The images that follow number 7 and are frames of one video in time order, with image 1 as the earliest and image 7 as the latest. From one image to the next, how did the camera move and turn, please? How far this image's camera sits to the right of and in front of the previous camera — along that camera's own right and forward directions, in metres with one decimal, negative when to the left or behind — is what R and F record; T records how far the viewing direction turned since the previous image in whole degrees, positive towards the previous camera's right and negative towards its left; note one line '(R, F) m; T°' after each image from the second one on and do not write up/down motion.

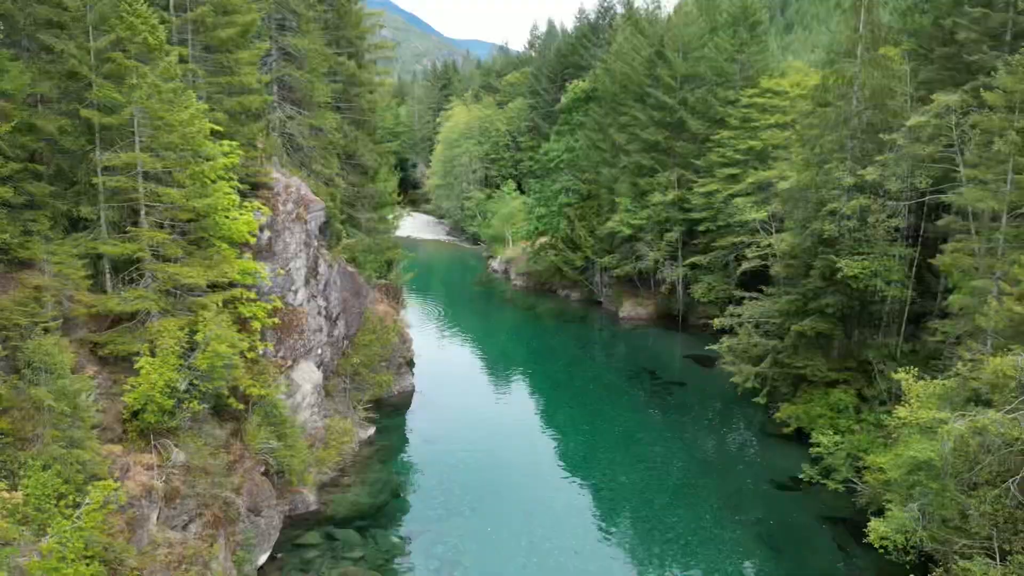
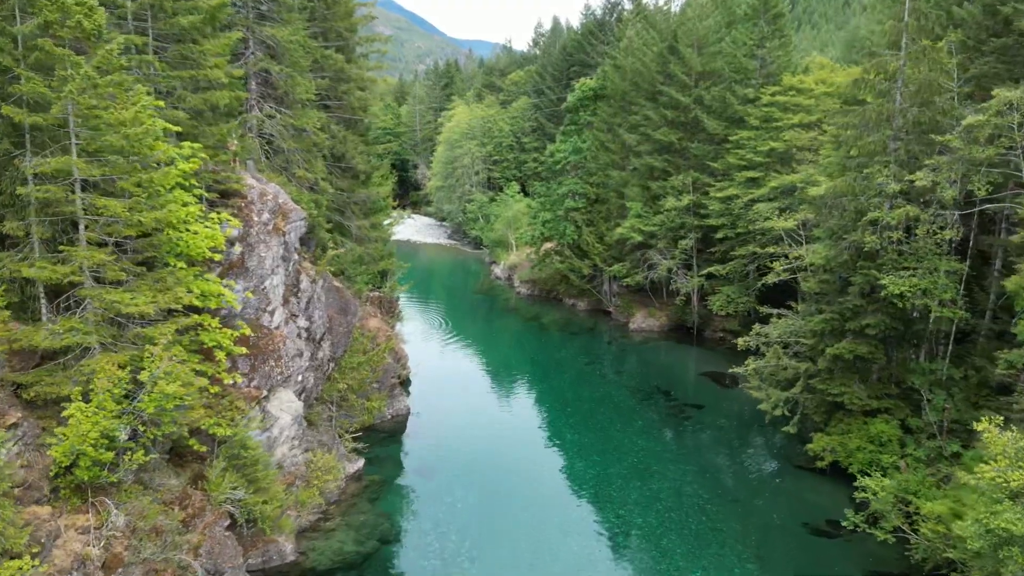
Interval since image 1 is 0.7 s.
(0.0, +2.0) m; 0°
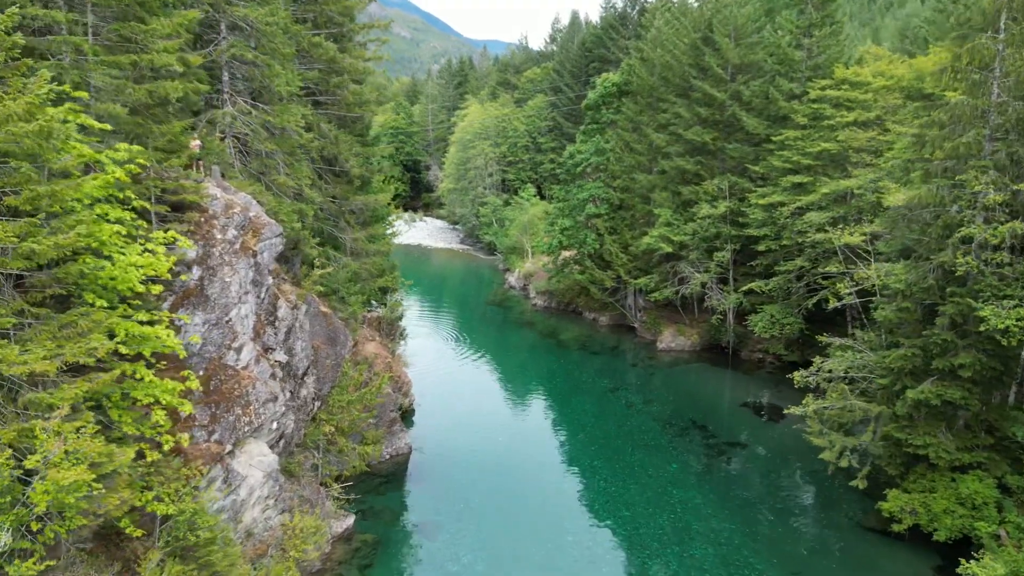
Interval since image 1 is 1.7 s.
(-0.1, +2.8) m; -1°
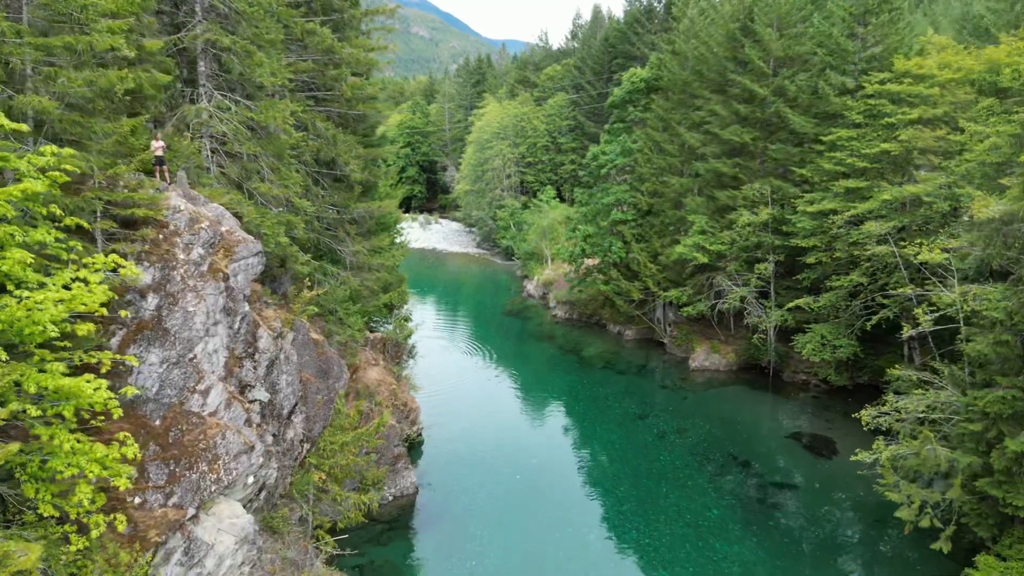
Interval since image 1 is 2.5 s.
(-0.1, +2.3) m; -1°
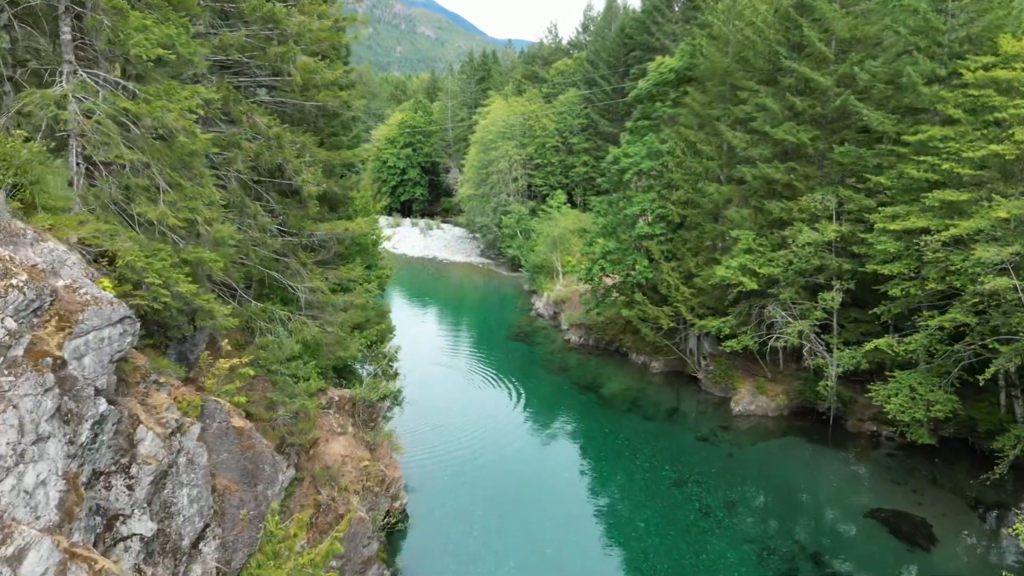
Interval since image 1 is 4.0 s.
(0.0, +4.2) m; 0°
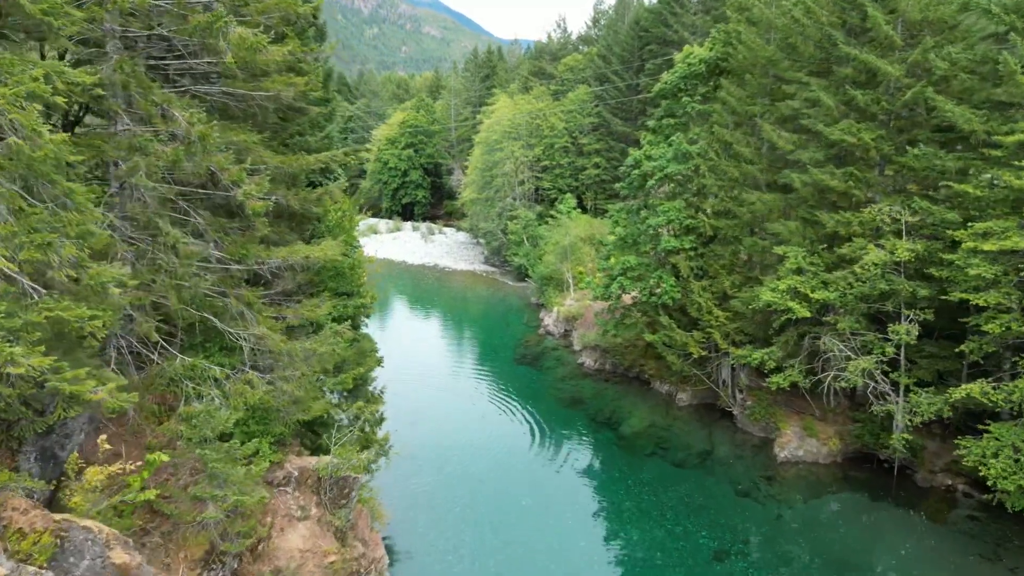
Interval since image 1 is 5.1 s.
(-0.1, +3.1) m; 0°
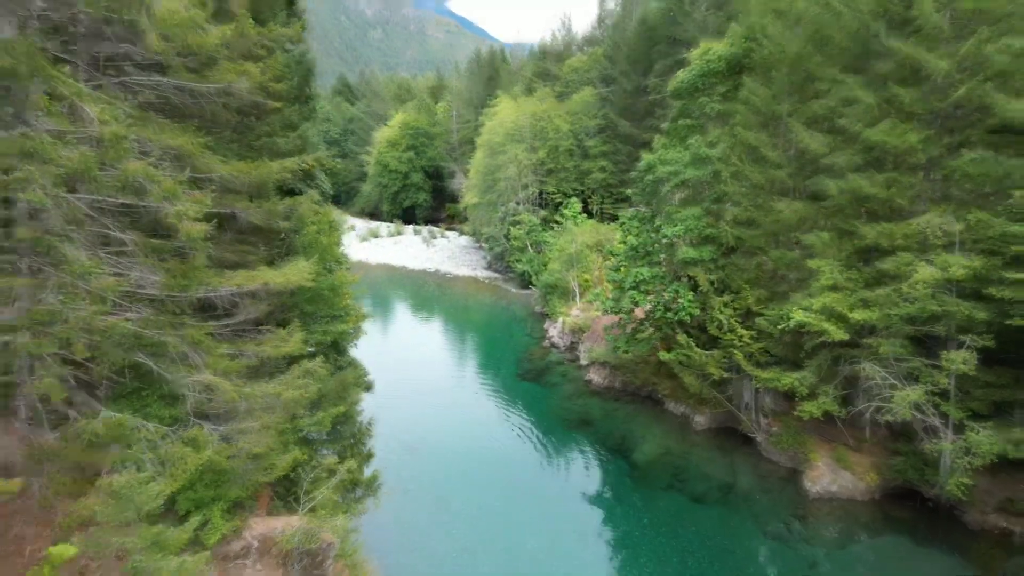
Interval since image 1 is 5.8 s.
(0.0, +1.8) m; 0°
